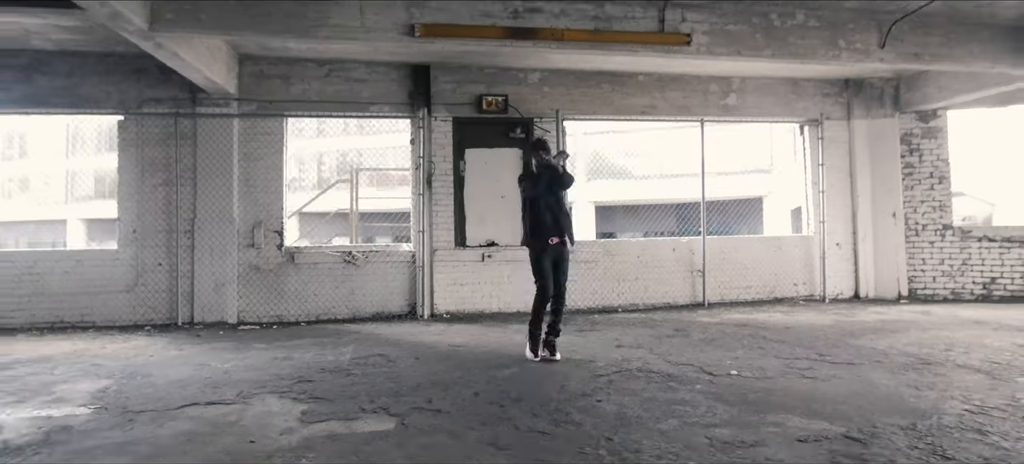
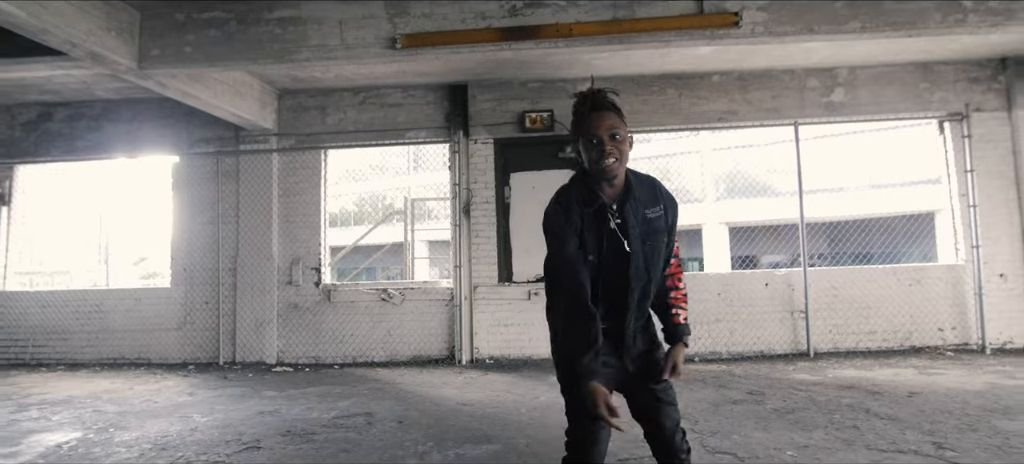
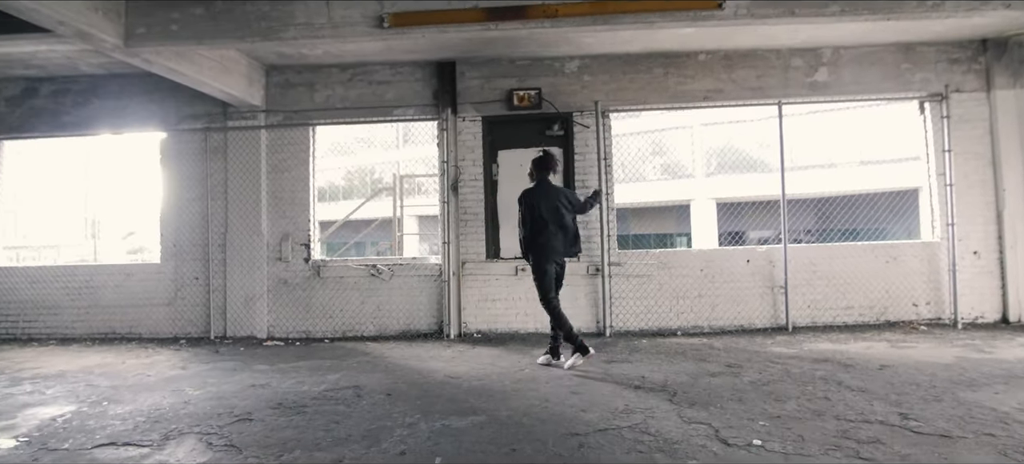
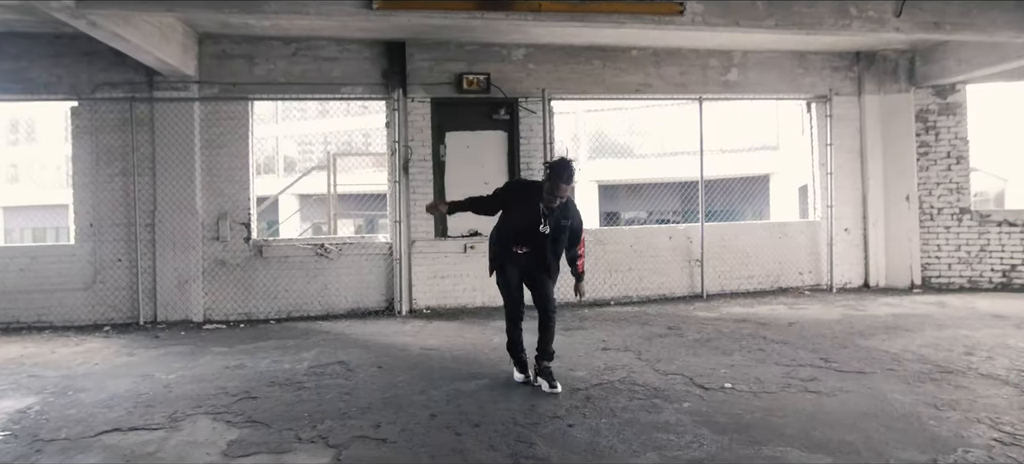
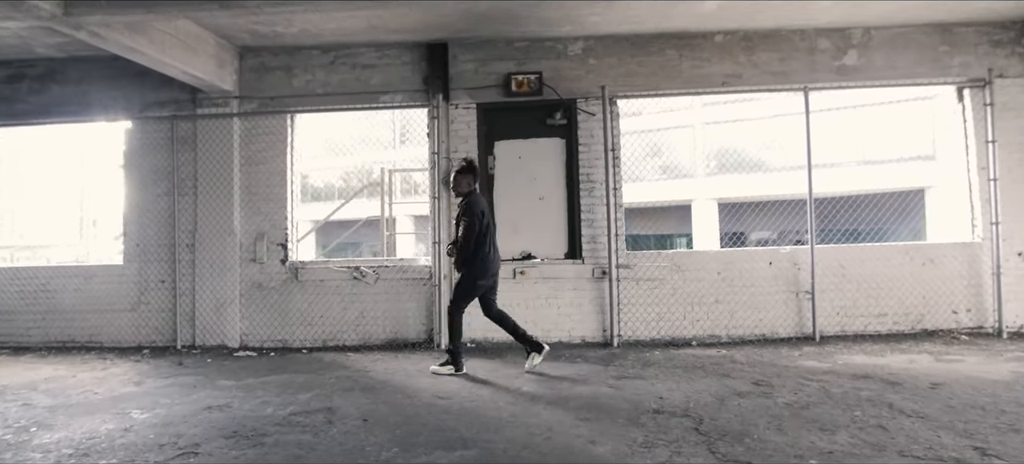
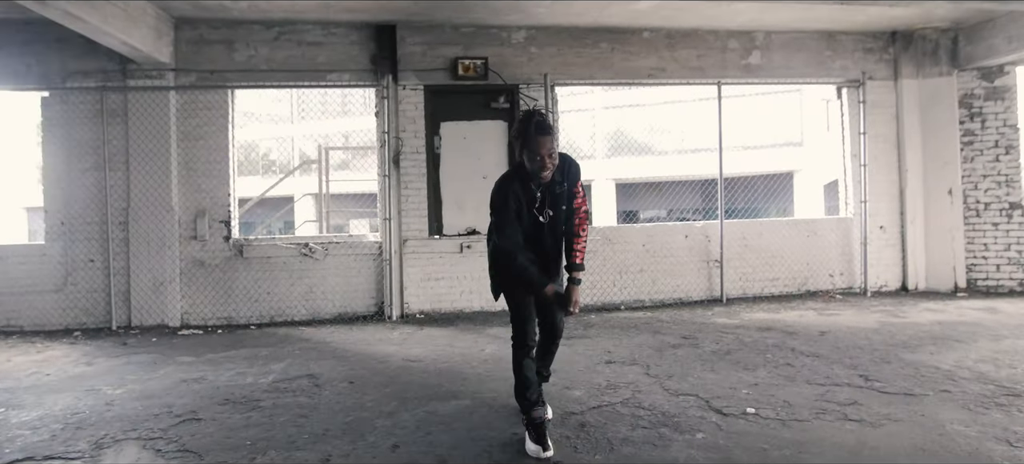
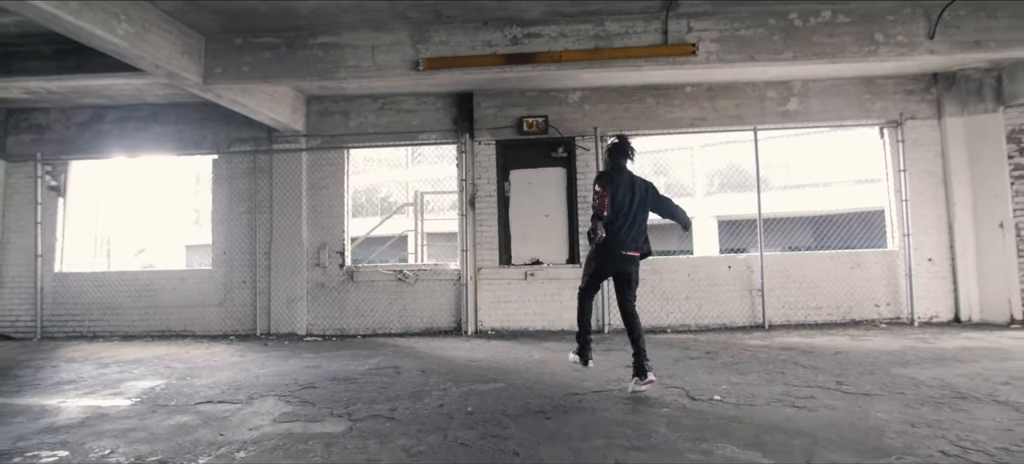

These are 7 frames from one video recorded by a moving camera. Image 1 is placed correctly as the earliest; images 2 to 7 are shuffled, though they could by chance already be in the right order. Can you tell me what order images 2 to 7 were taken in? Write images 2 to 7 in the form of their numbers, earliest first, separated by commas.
4, 6, 2, 7, 3, 5
